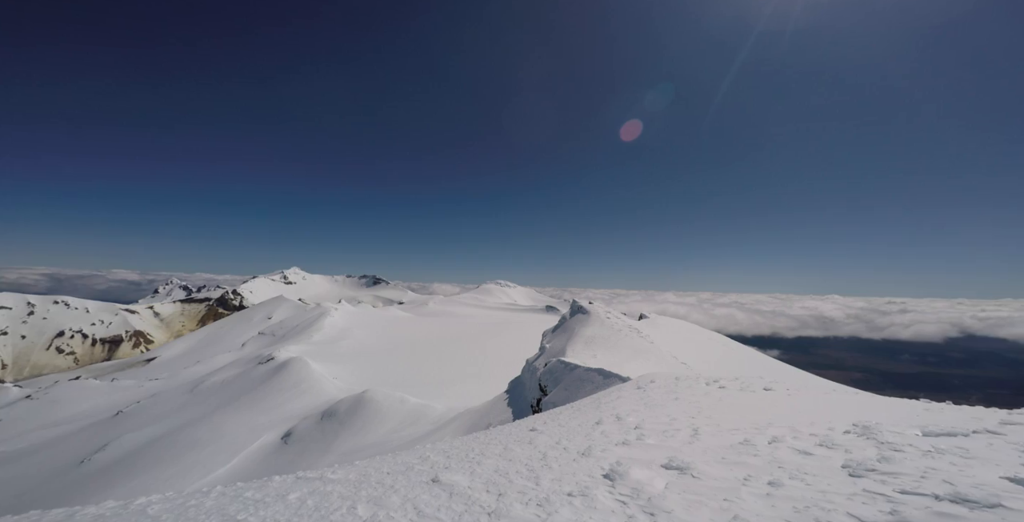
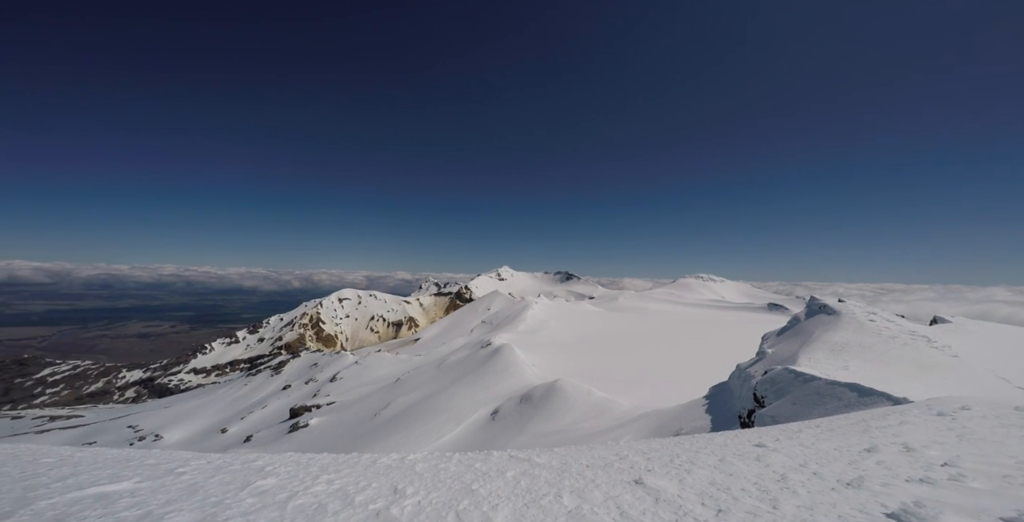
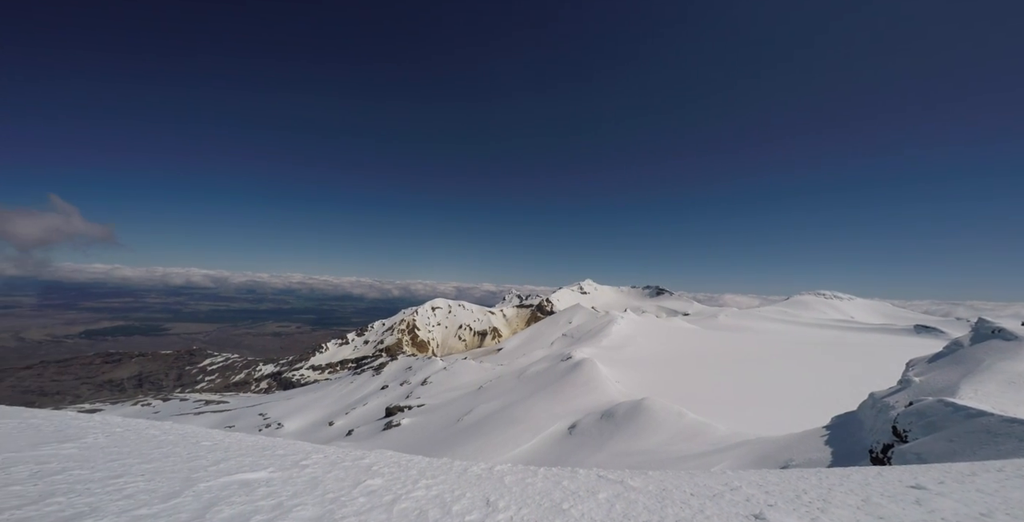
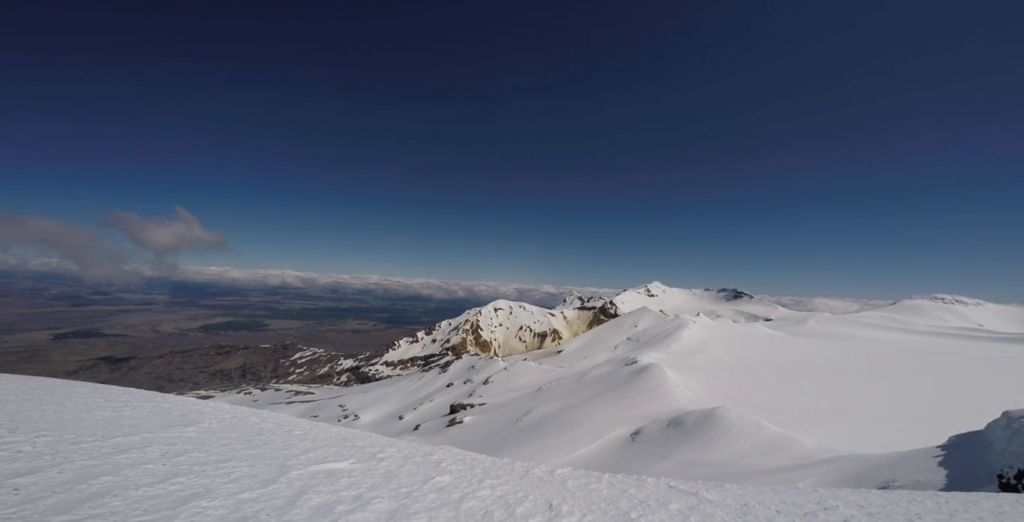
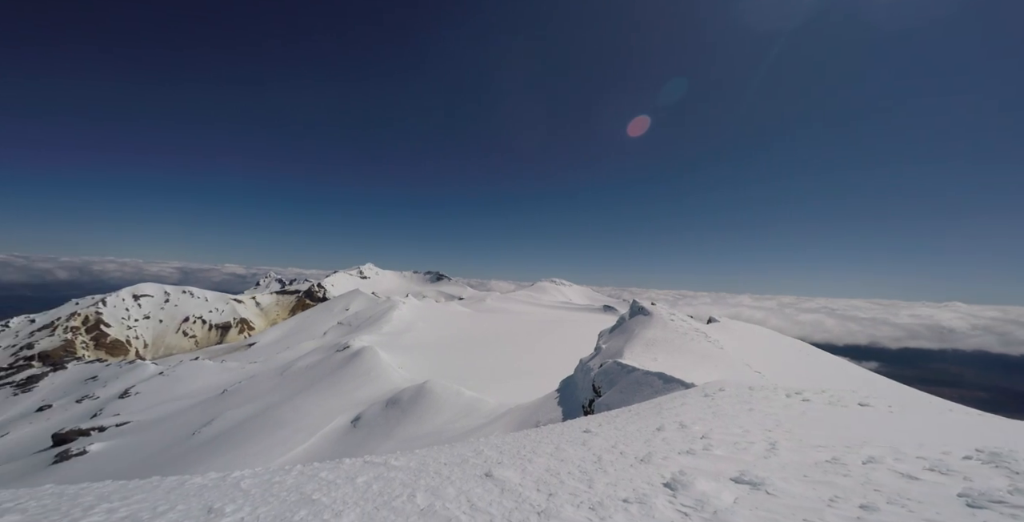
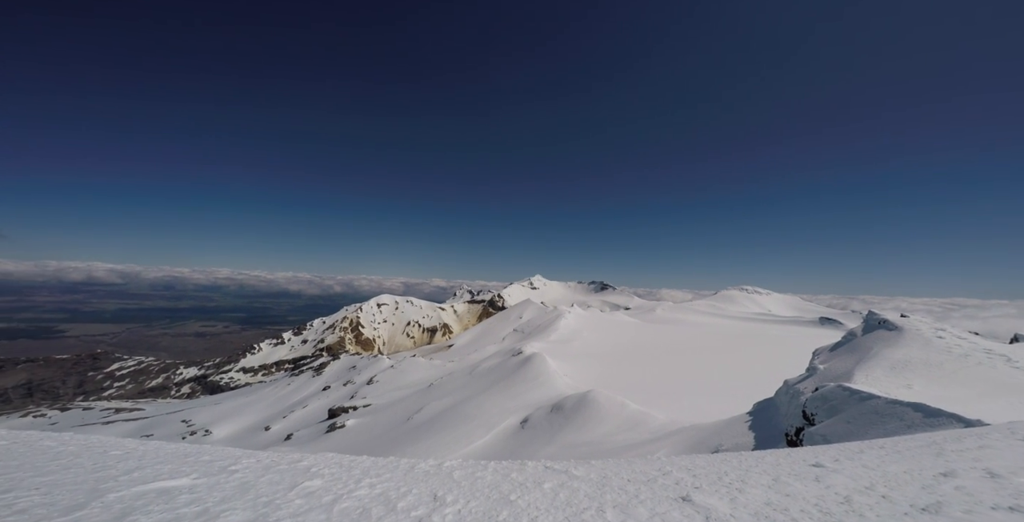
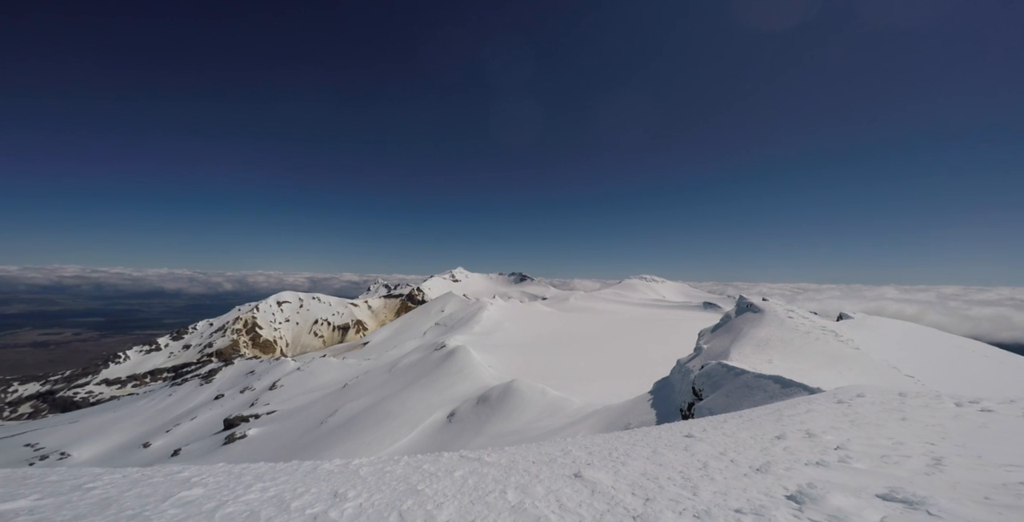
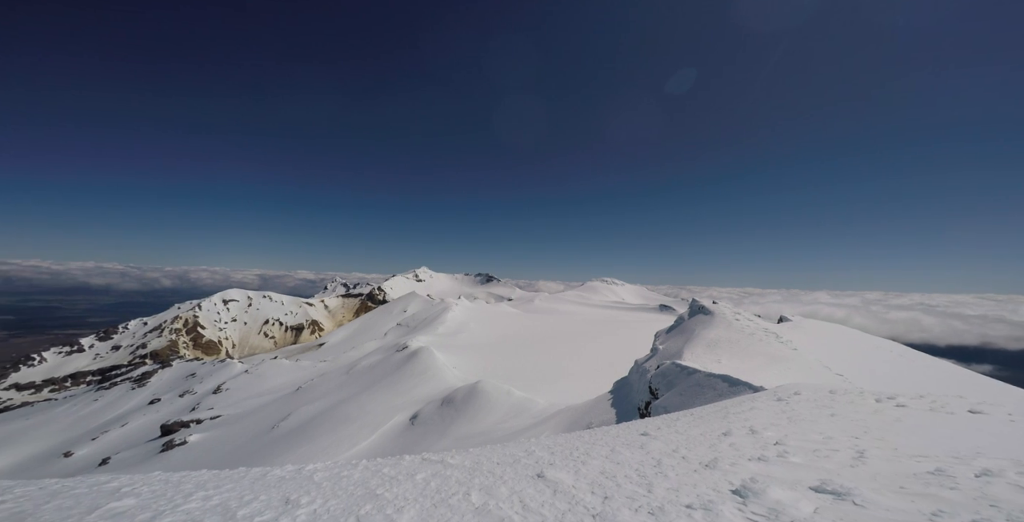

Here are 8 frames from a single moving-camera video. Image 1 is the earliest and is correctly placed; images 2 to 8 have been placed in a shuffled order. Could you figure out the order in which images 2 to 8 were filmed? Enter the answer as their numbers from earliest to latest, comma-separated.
5, 8, 7, 2, 6, 3, 4
